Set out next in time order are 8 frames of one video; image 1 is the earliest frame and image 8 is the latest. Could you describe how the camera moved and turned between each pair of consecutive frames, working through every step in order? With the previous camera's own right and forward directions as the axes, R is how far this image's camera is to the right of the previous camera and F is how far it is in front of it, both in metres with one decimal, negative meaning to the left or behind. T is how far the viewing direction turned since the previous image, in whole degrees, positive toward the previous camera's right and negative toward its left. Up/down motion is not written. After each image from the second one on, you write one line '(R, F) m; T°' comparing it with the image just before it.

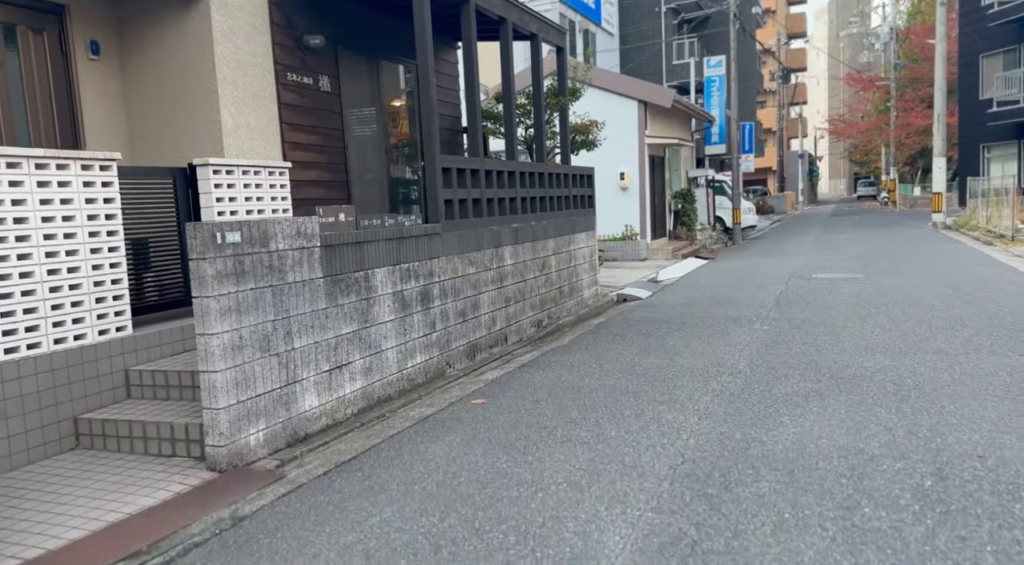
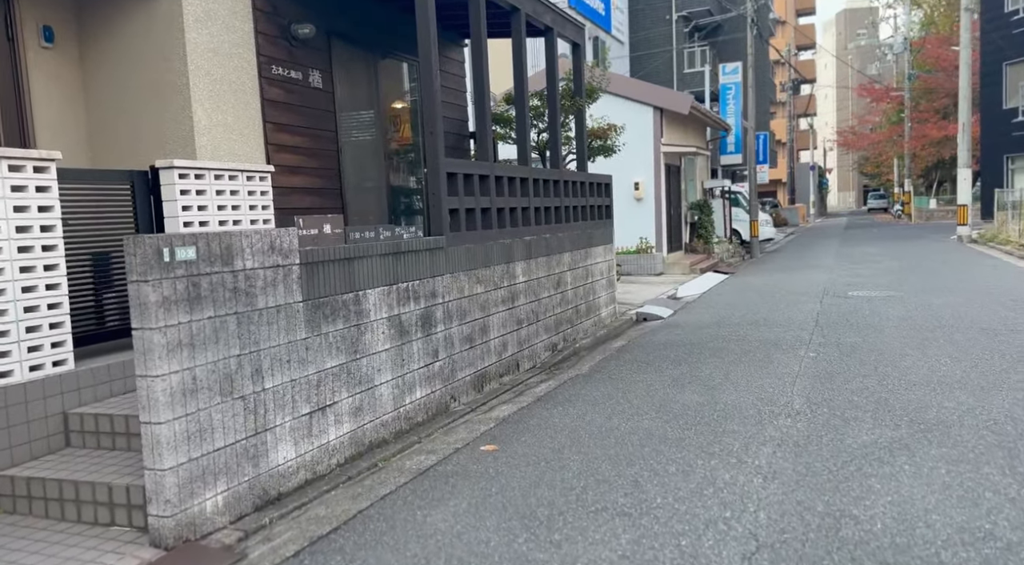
(-0.1, +1.2) m; 0°
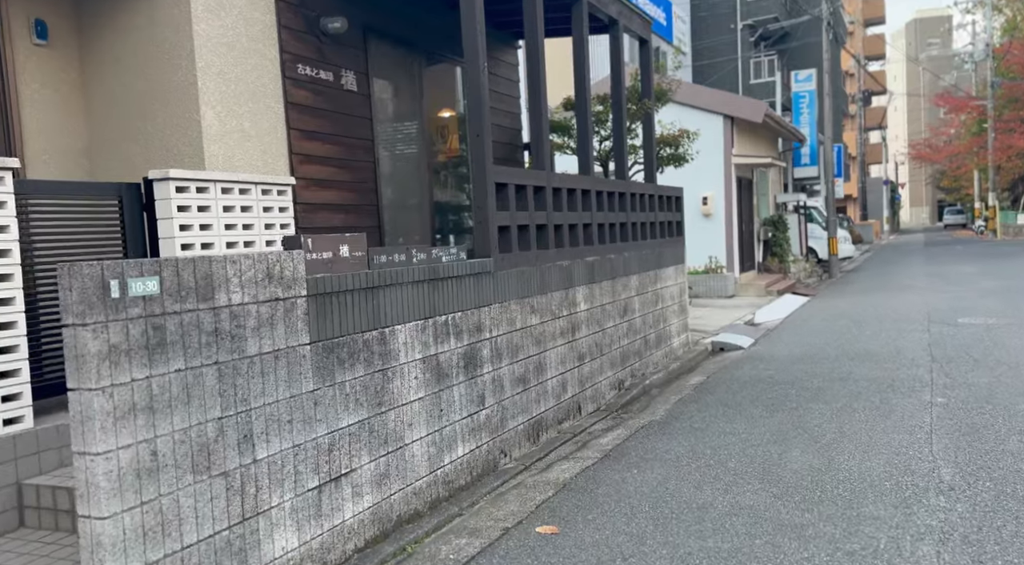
(0.0, +1.3) m; -4°
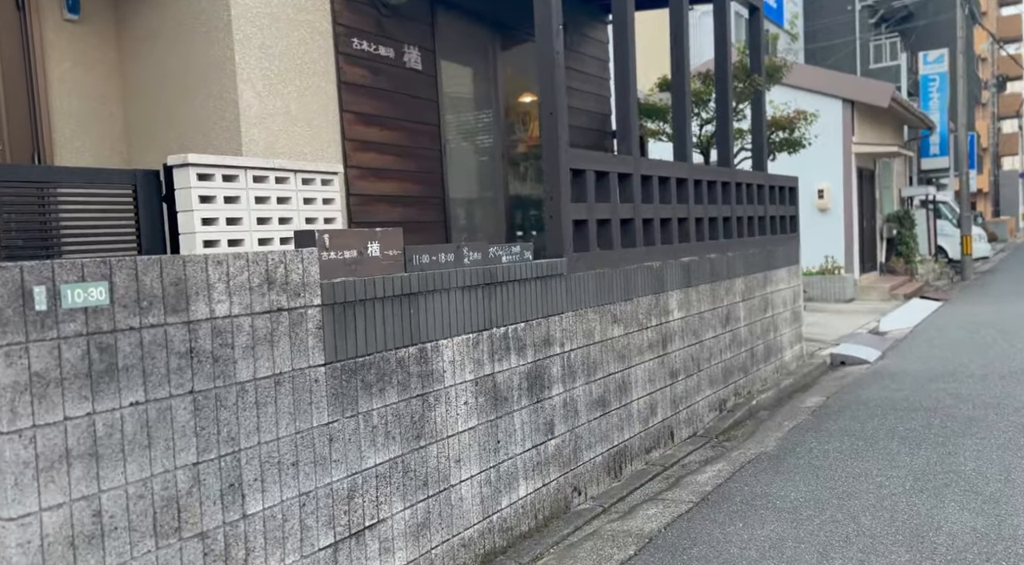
(+0.1, +1.0) m; -7°
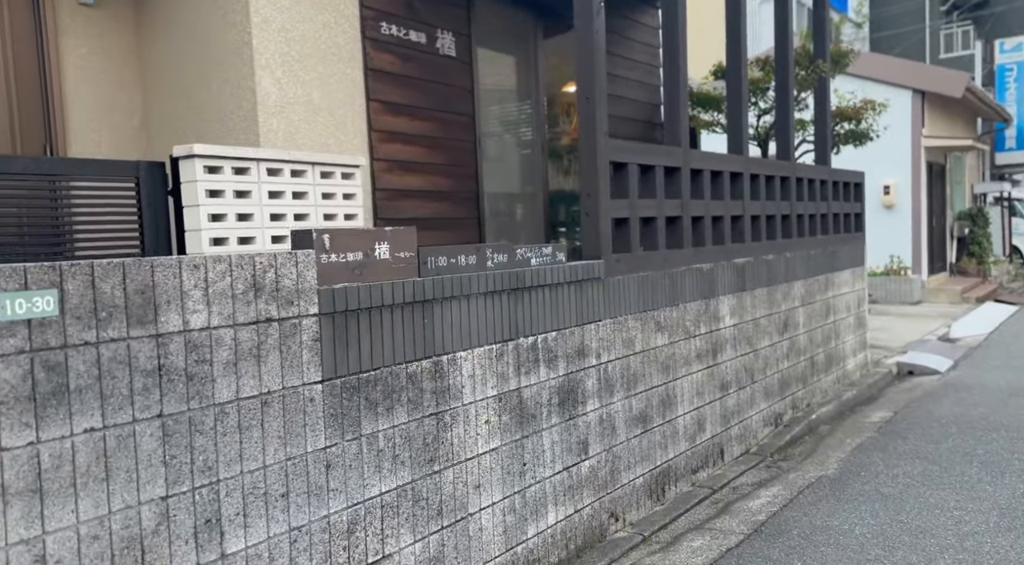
(+0.1, +0.5) m; -4°
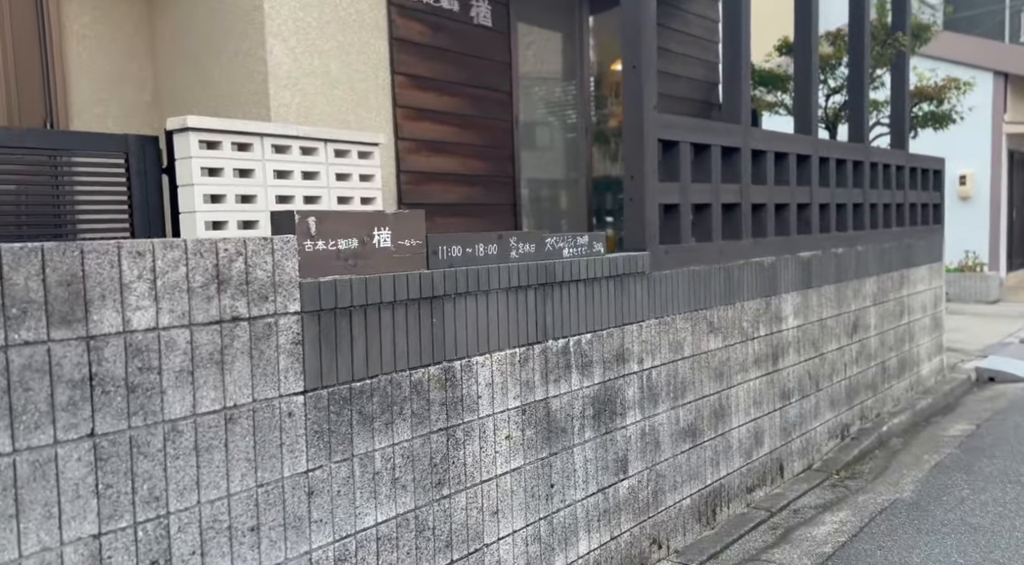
(+0.1, +0.6) m; -4°
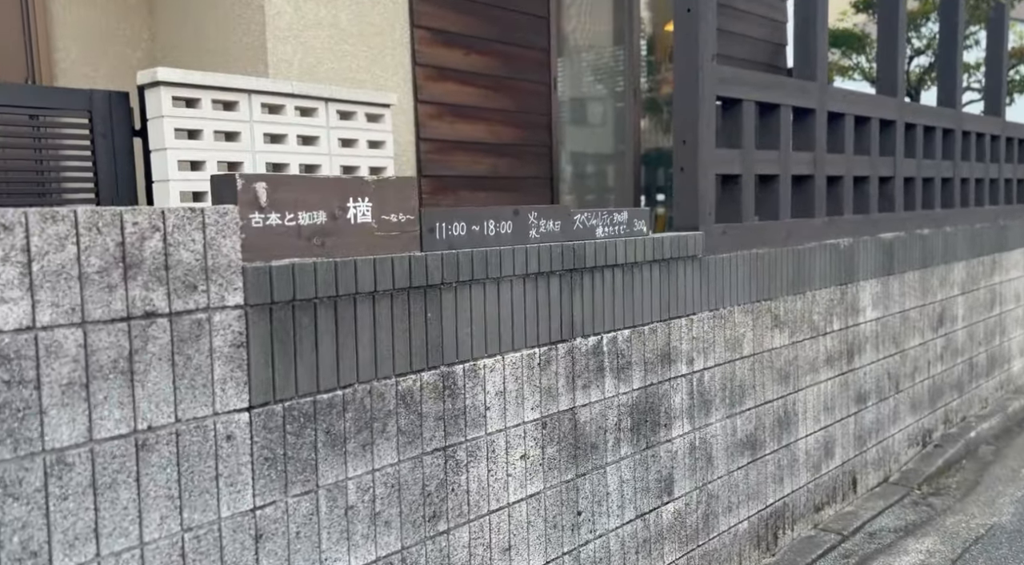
(+0.1, +0.7) m; -4°
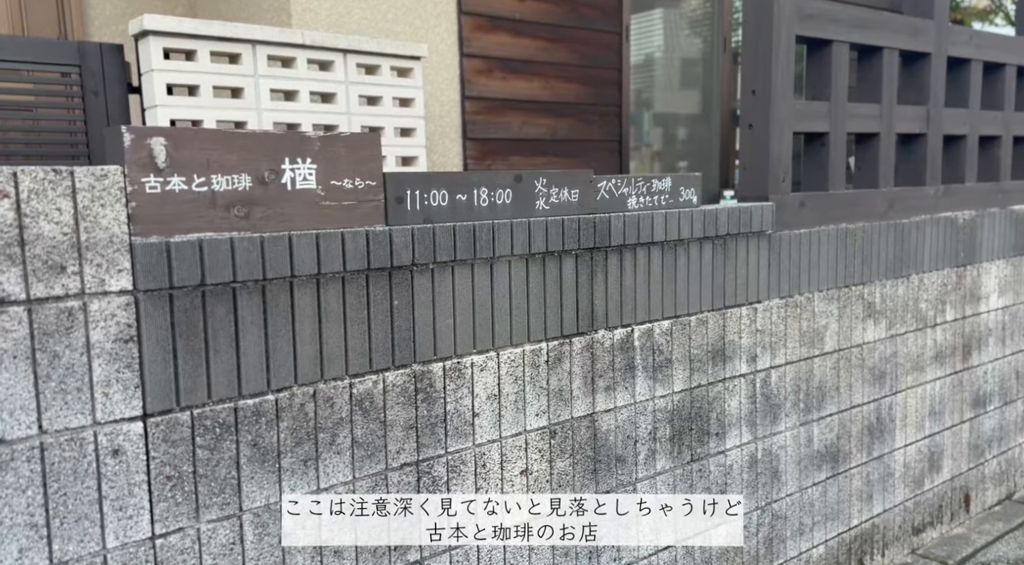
(+0.3, +0.5) m; -8°
